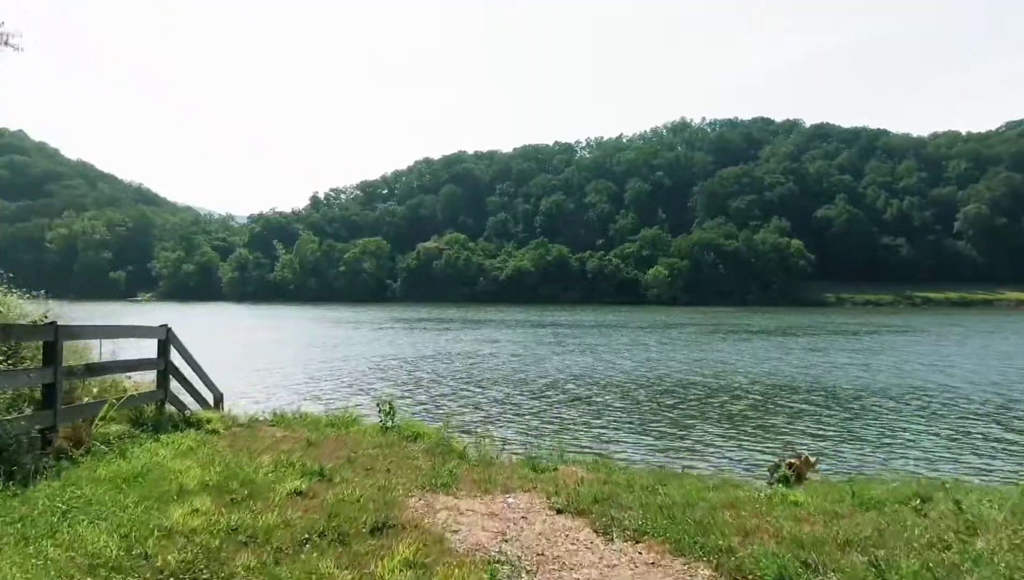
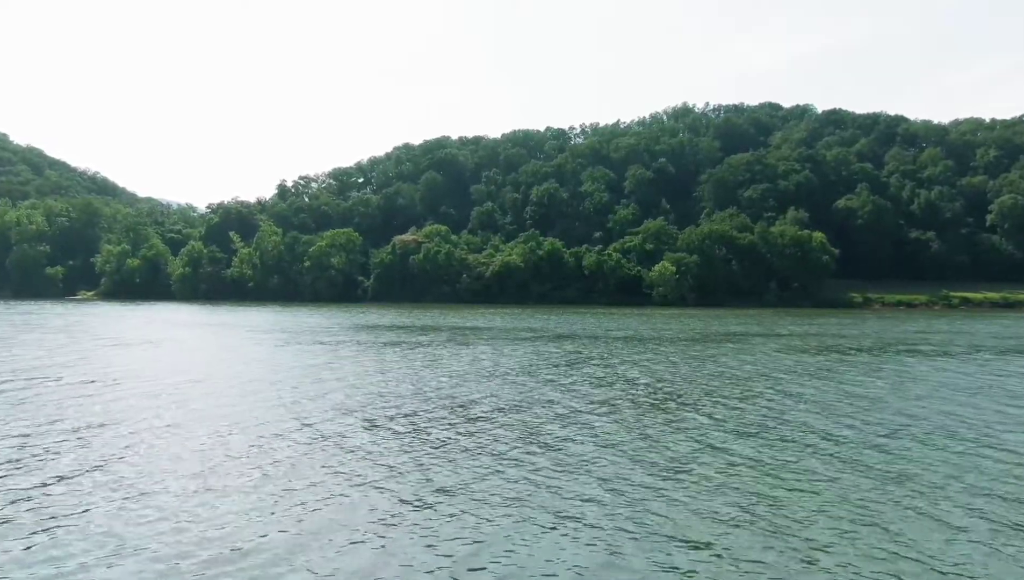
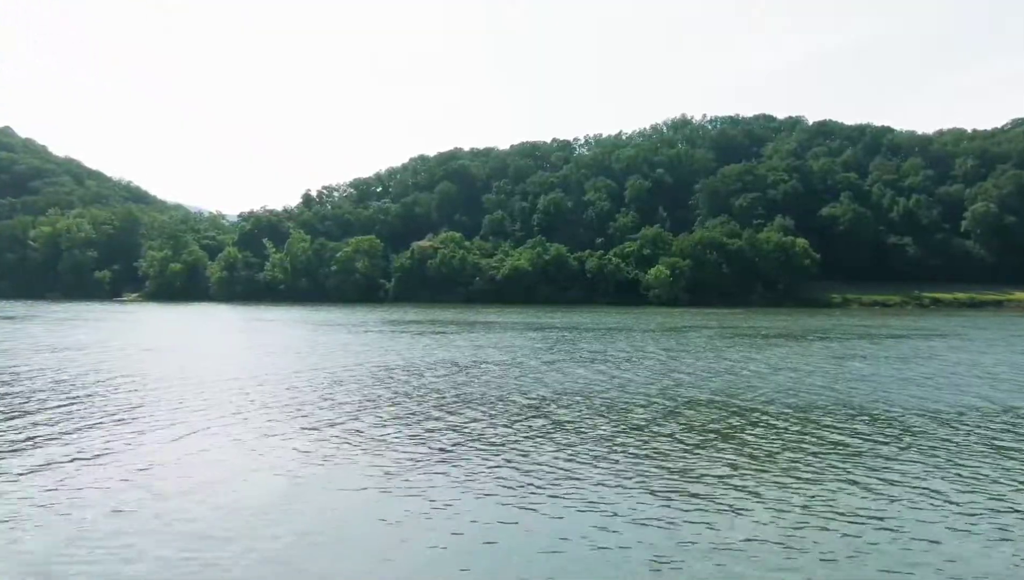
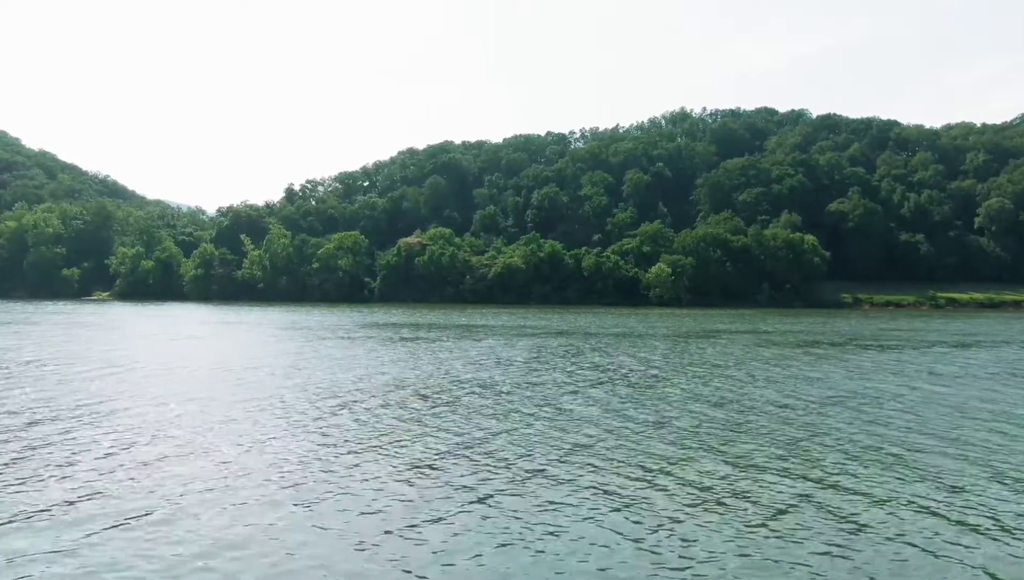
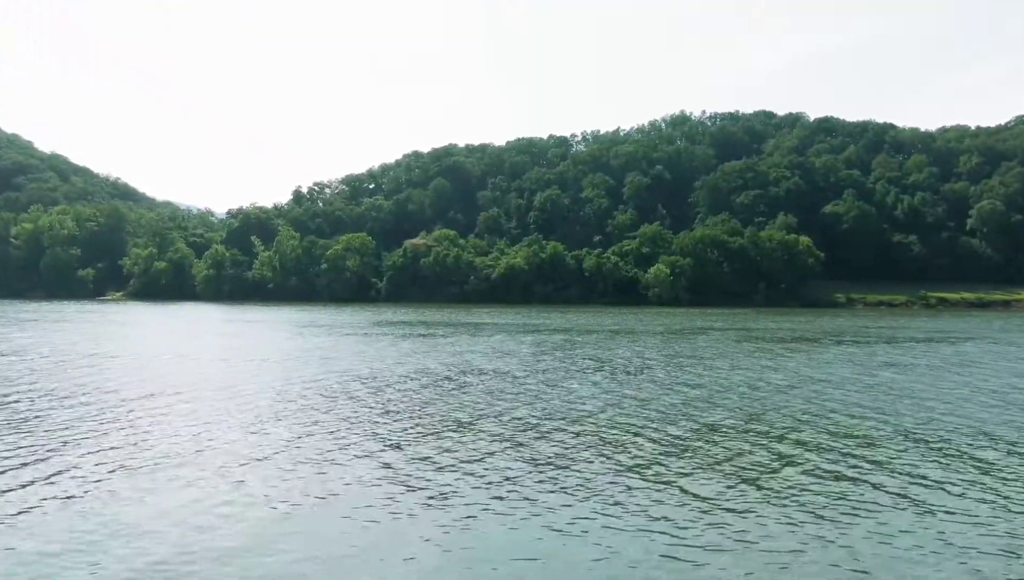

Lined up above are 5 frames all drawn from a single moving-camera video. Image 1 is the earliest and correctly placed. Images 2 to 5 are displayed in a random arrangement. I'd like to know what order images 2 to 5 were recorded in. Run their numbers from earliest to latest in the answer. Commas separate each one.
3, 5, 4, 2
